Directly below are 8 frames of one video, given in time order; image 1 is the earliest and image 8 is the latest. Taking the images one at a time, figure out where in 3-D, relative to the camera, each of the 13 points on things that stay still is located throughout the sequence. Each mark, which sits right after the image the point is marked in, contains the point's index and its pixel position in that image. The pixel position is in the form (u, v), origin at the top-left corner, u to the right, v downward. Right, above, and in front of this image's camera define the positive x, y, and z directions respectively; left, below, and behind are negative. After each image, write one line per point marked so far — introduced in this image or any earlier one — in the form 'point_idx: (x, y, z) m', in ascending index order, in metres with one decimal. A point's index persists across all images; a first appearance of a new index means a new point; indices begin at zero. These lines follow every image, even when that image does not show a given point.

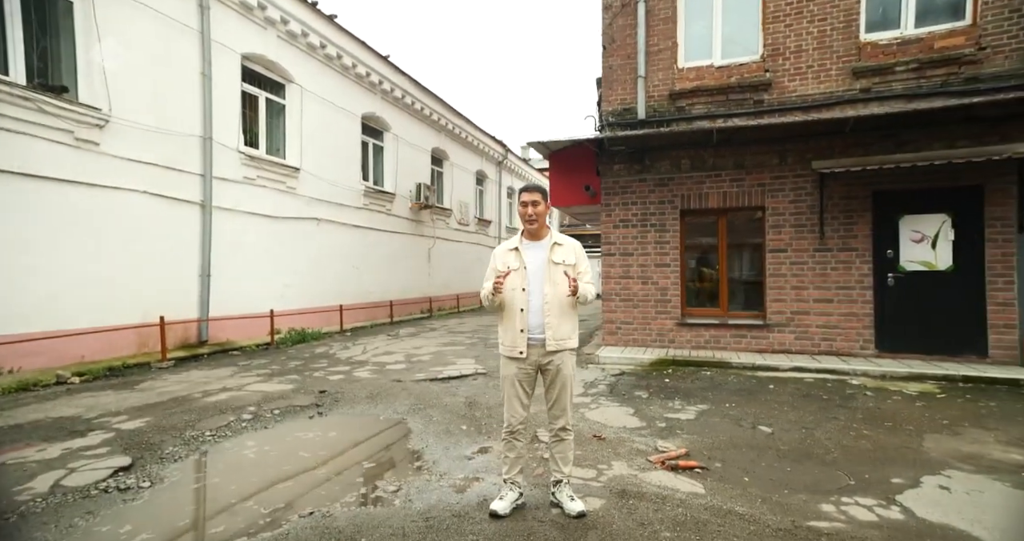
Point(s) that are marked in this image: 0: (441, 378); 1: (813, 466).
0: (-0.8, -1.2, +5.7) m
1: (+1.8, -1.2, +3.0) m
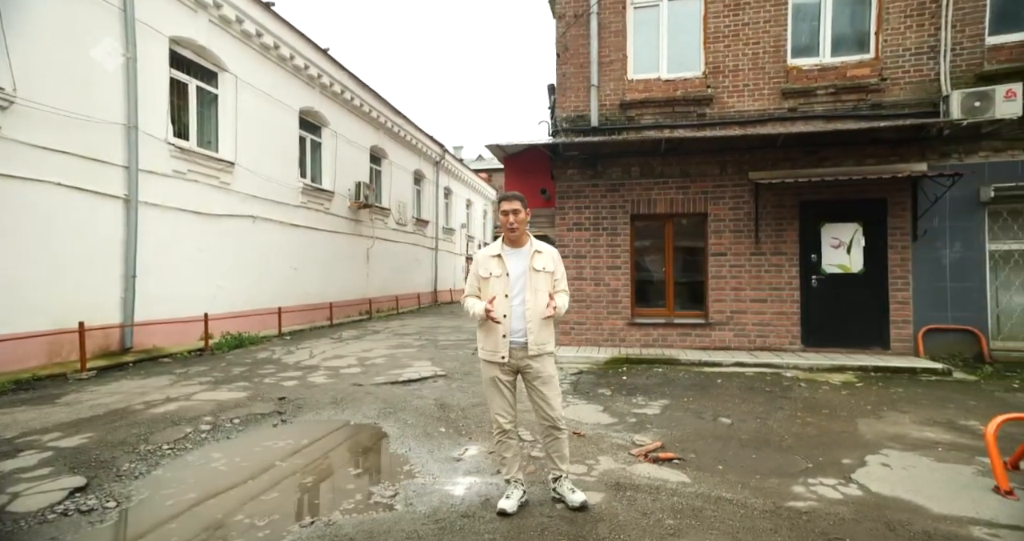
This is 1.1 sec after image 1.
0: (-1.3, -1.2, +5.6) m
1: (+1.7, -1.2, +3.3) m
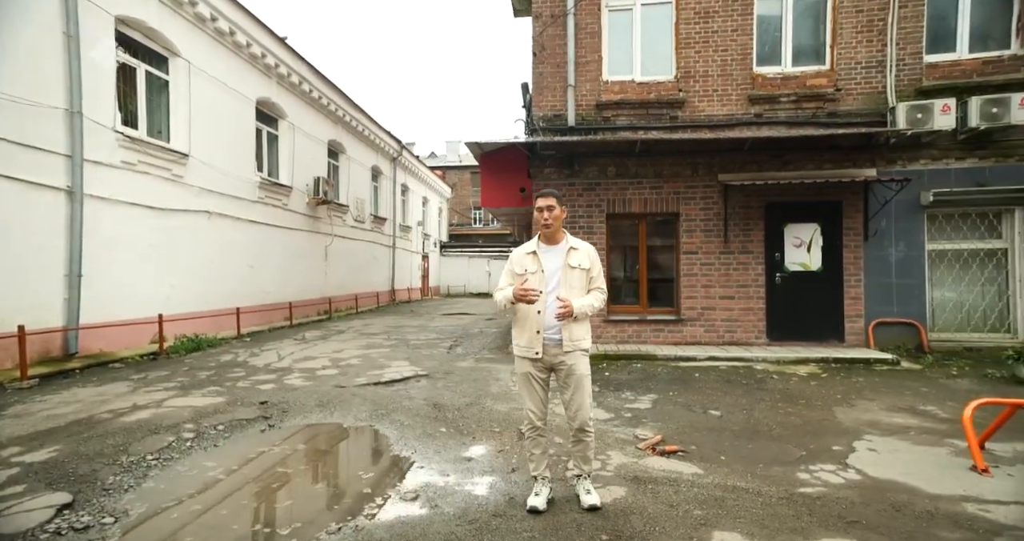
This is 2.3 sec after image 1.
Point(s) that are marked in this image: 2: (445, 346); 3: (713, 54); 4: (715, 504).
0: (-1.4, -1.2, +5.5) m
1: (+1.8, -1.2, +3.5) m
2: (-1.2, -1.3, +8.7) m
3: (+3.1, +3.3, +7.5) m
4: (+1.0, -1.1, +2.4) m
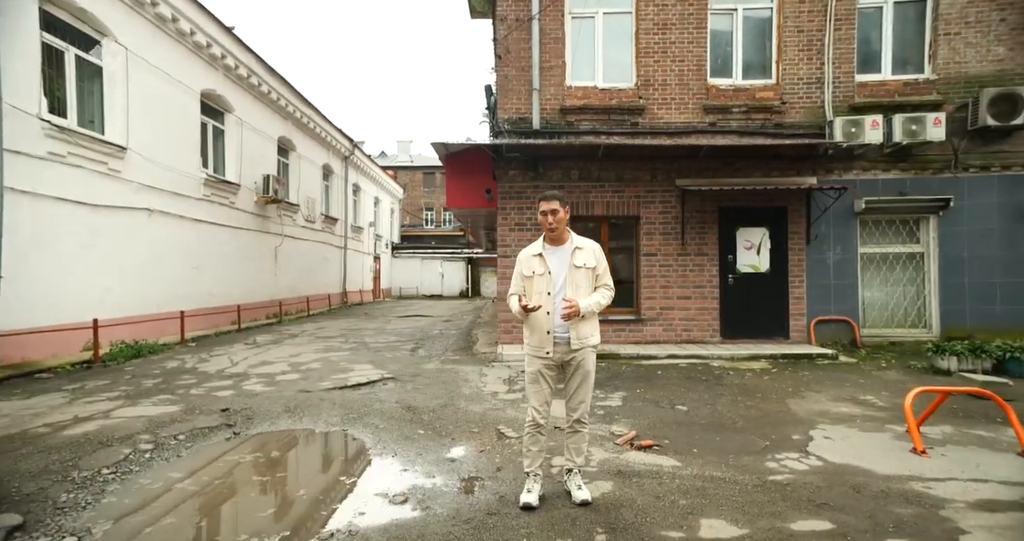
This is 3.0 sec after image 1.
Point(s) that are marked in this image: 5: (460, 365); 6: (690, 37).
0: (-1.7, -1.2, +5.3) m
1: (+1.6, -1.2, +3.7) m
2: (-1.8, -1.4, +8.6) m
3: (+2.5, +3.3, +7.8) m
4: (+0.9, -1.1, +2.5) m
5: (-0.7, -1.3, +6.6) m
6: (+2.8, +3.7, +7.8) m
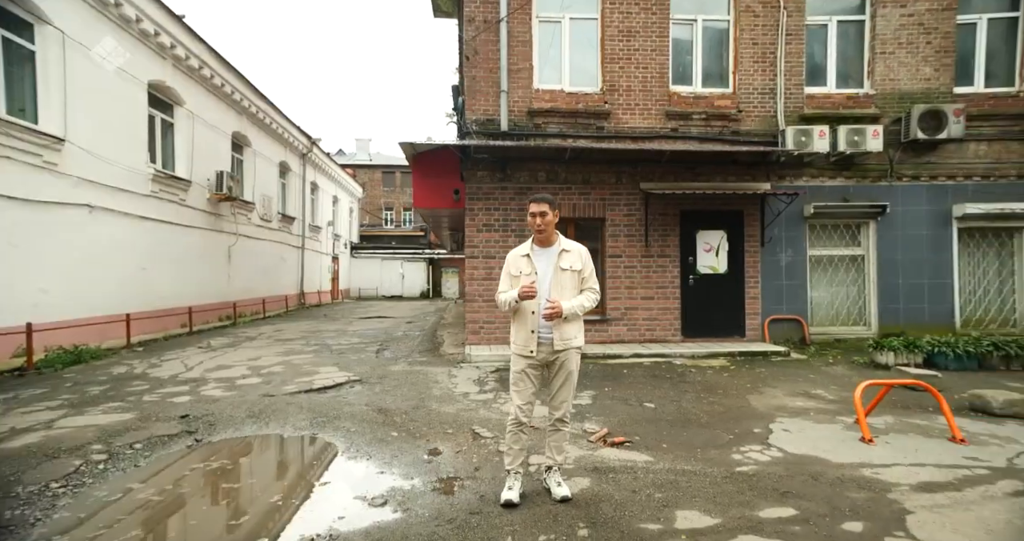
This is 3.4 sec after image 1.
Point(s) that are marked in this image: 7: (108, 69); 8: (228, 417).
0: (-2.1, -1.2, +5.2) m
1: (+1.4, -1.2, +3.8) m
2: (-2.4, -1.4, +8.5) m
3: (+2.0, +3.3, +8.1) m
4: (+0.8, -1.1, +2.6) m
5: (-1.1, -1.3, +6.6) m
6: (+2.3, +3.7, +8.1) m
7: (-7.6, +3.8, +9.4) m
8: (-2.4, -1.2, +4.1) m
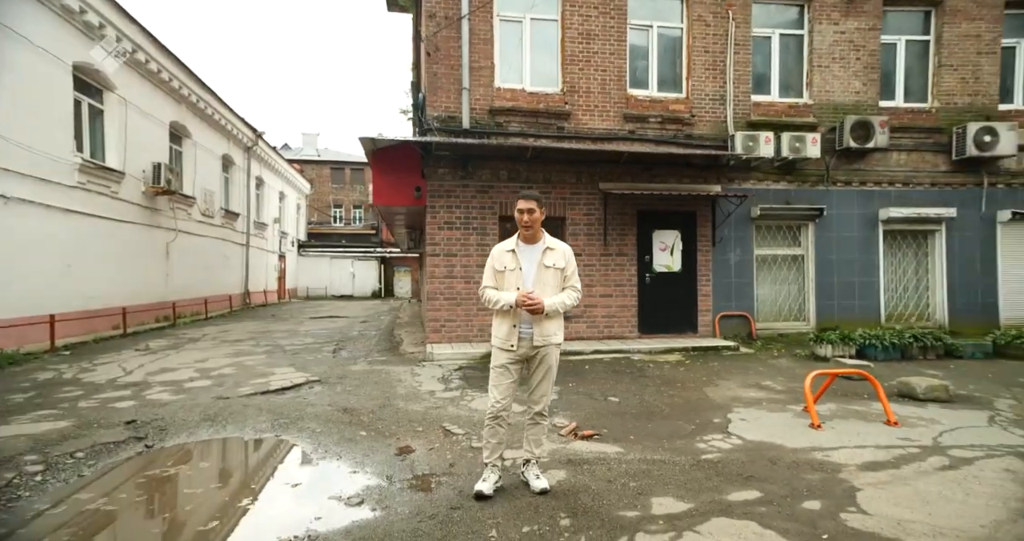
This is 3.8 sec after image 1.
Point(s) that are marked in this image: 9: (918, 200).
0: (-2.4, -1.2, +5.0) m
1: (+1.2, -1.2, +4.0) m
2: (-3.1, -1.3, +8.2) m
3: (+1.4, +3.3, +8.2) m
4: (+0.7, -1.1, +2.7) m
5: (-1.6, -1.2, +6.5) m
6: (+1.7, +3.7, +8.3) m
7: (-8.3, +3.8, +8.6) m
8: (-2.6, -1.2, +3.9) m
9: (+7.6, +1.3, +9.3) m
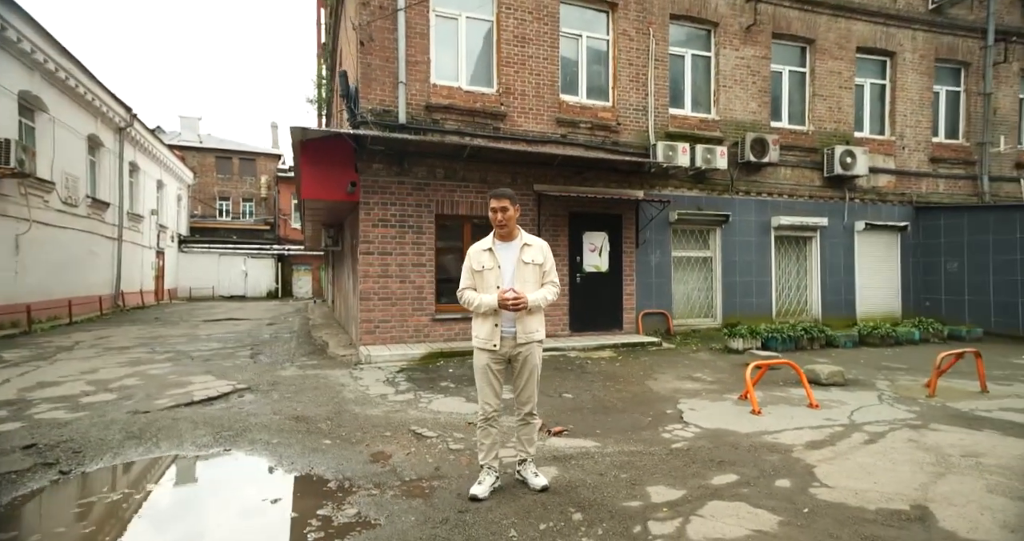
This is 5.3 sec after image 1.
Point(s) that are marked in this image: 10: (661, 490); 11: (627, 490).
0: (-2.9, -1.2, +4.5) m
1: (+0.9, -1.2, +4.2) m
2: (-4.1, -1.3, +7.6) m
3: (+0.3, +3.3, +8.4) m
4: (+0.7, -1.1, +2.8) m
5: (-2.3, -1.2, +6.1) m
6: (+0.6, +3.7, +8.5) m
7: (-9.3, +3.9, +6.9) m
8: (-2.8, -1.2, +3.4) m
9: (+6.2, +1.3, +10.6) m
10: (+0.7, -1.1, +2.5) m
11: (+0.6, -1.1, +2.5) m
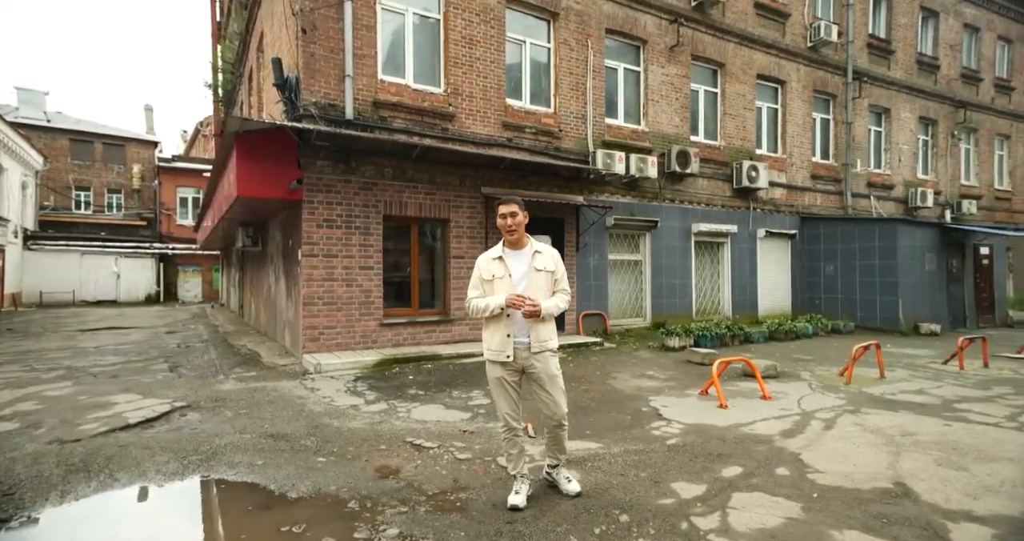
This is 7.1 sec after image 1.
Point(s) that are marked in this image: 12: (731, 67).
0: (-3.0, -1.2, +4.0) m
1: (+0.7, -1.2, +4.3) m
2: (-4.8, -1.3, +6.7) m
3: (-0.6, +3.2, +8.3) m
4: (+0.8, -1.1, +2.9) m
5: (-2.8, -1.3, +5.6) m
6: (-0.3, +3.7, +8.5) m
7: (-9.8, +3.9, +5.2) m
8: (-2.8, -1.2, +2.9) m
9: (+4.8, +1.2, +11.6) m
10: (+0.9, -1.1, +2.6) m
11: (+0.7, -1.1, +2.6) m
12: (+5.3, +4.8, +11.8) m
